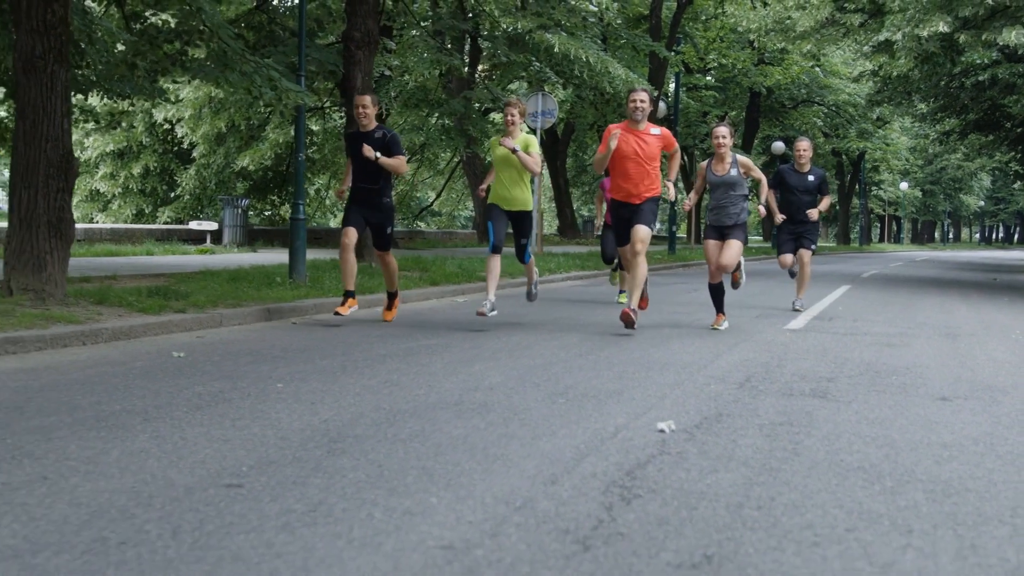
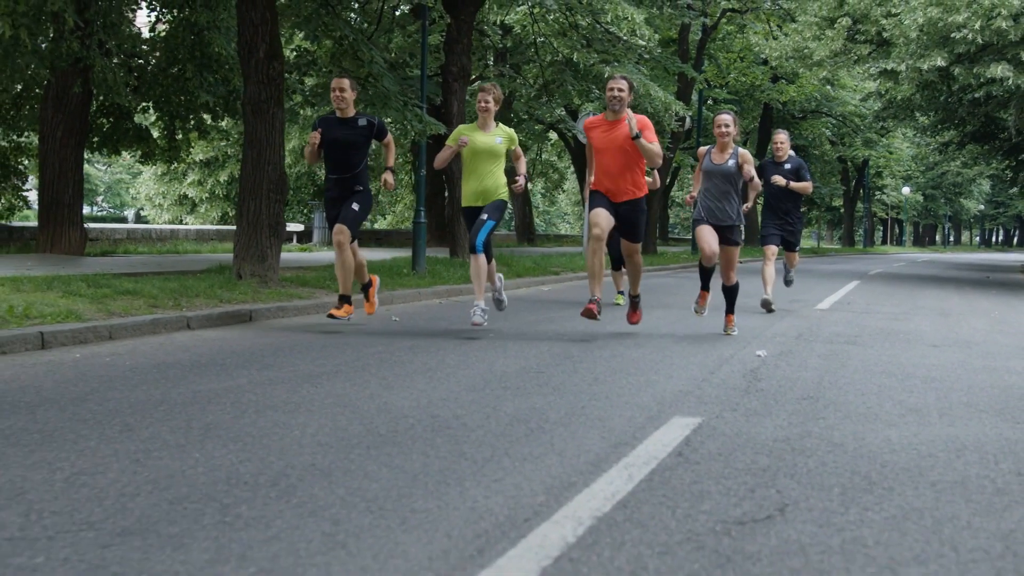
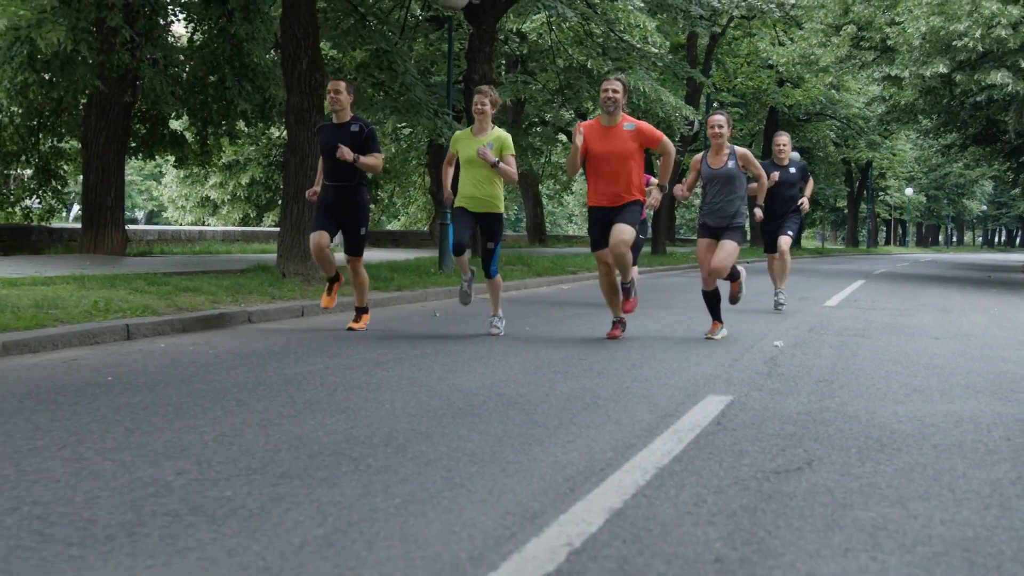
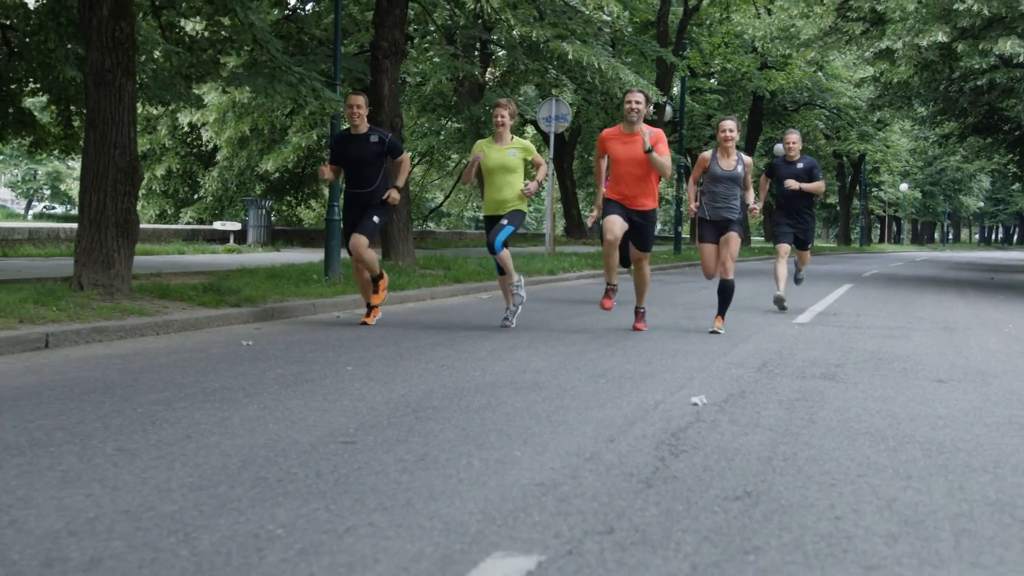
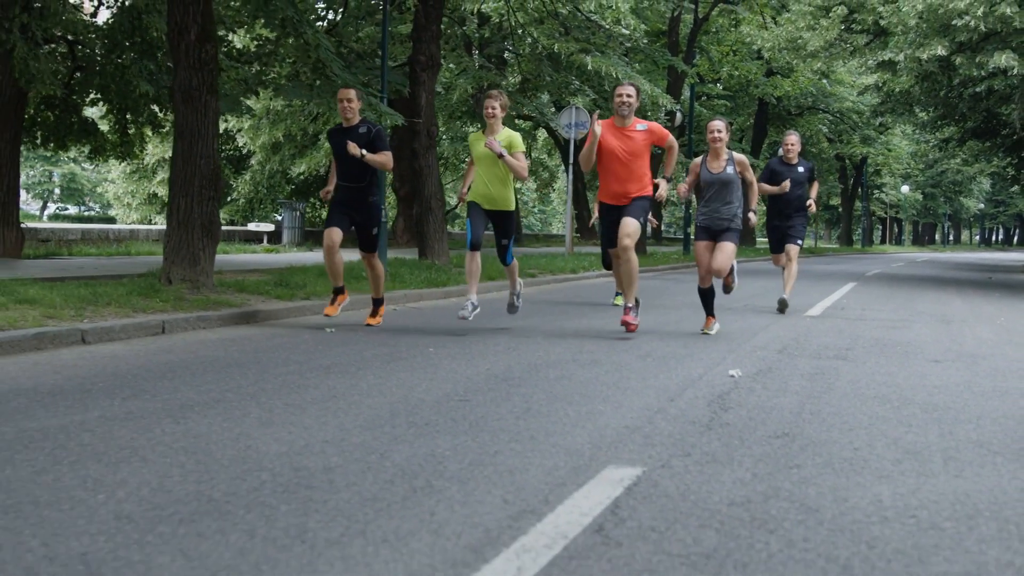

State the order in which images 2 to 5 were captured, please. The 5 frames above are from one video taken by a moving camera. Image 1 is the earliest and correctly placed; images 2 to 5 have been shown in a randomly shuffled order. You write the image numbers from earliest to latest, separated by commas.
4, 5, 2, 3
